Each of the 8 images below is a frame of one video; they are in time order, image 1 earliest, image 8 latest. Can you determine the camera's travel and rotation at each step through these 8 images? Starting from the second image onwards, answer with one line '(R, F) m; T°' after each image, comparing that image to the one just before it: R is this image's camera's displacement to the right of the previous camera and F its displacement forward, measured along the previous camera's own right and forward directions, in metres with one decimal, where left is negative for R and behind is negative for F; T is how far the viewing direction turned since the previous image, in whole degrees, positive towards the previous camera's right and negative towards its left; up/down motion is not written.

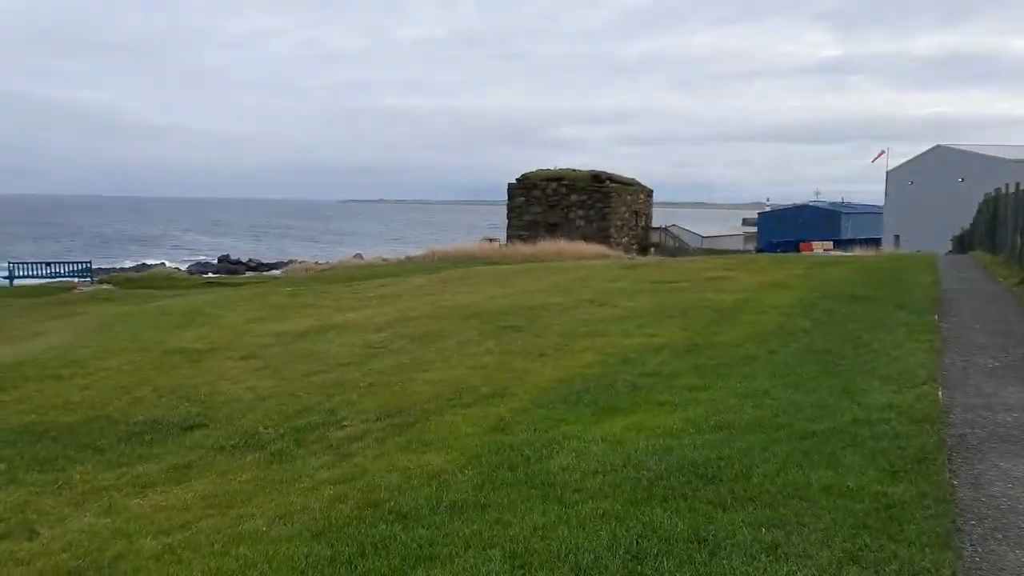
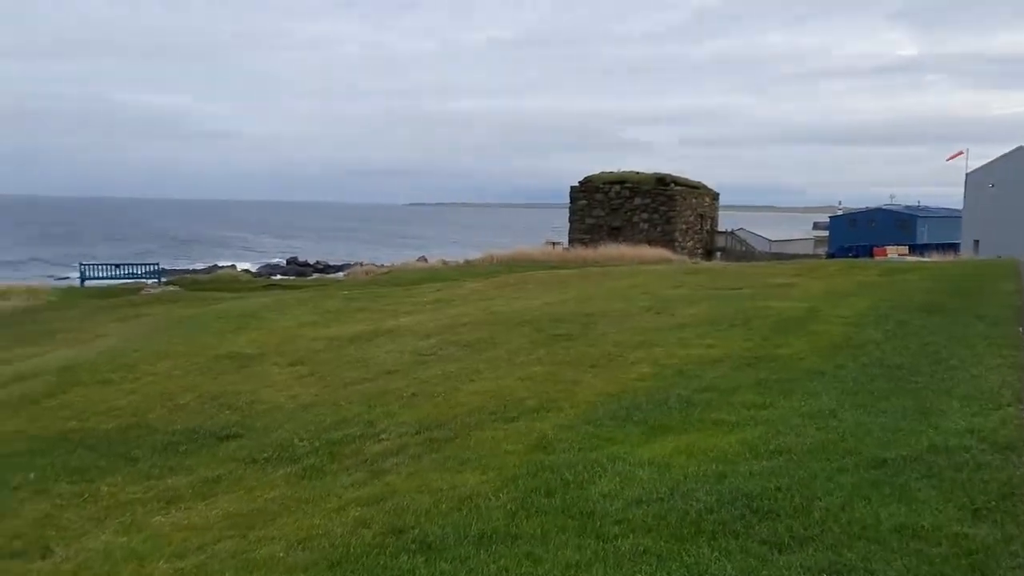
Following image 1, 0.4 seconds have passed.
(+0.1, +0.4) m; -4°
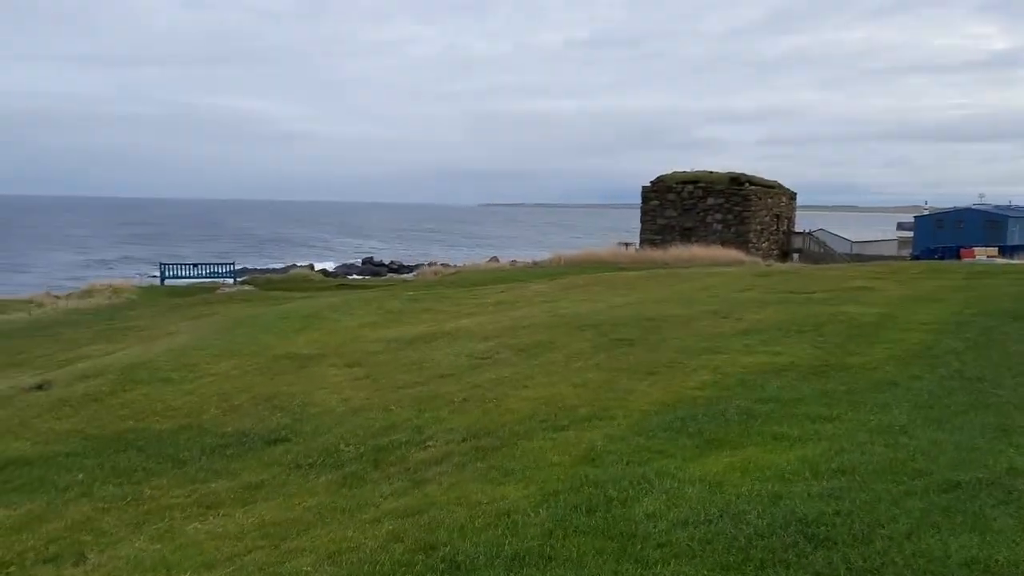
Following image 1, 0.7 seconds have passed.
(+0.2, +0.2) m; -5°
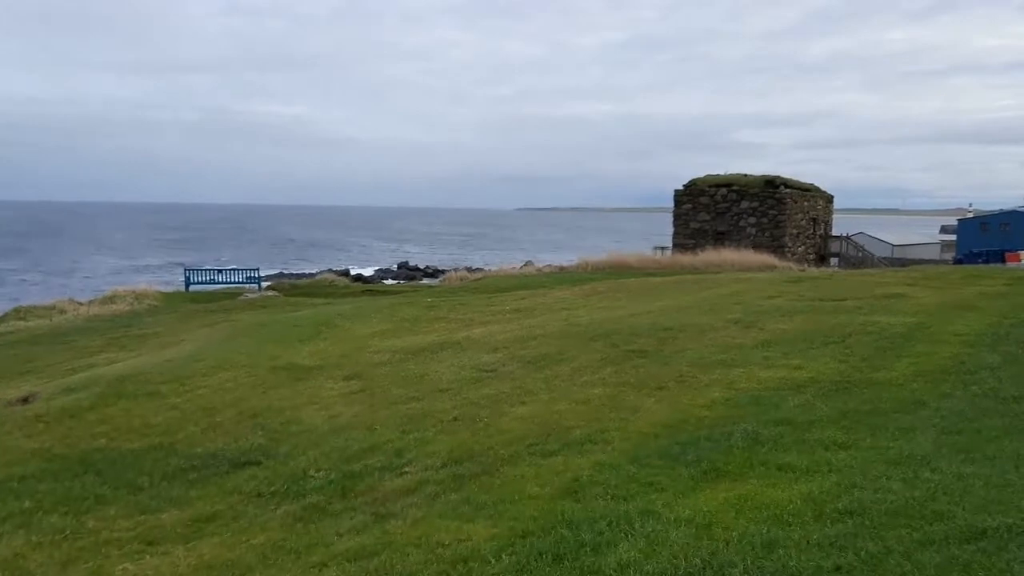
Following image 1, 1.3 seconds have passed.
(+0.4, +0.5) m; -2°
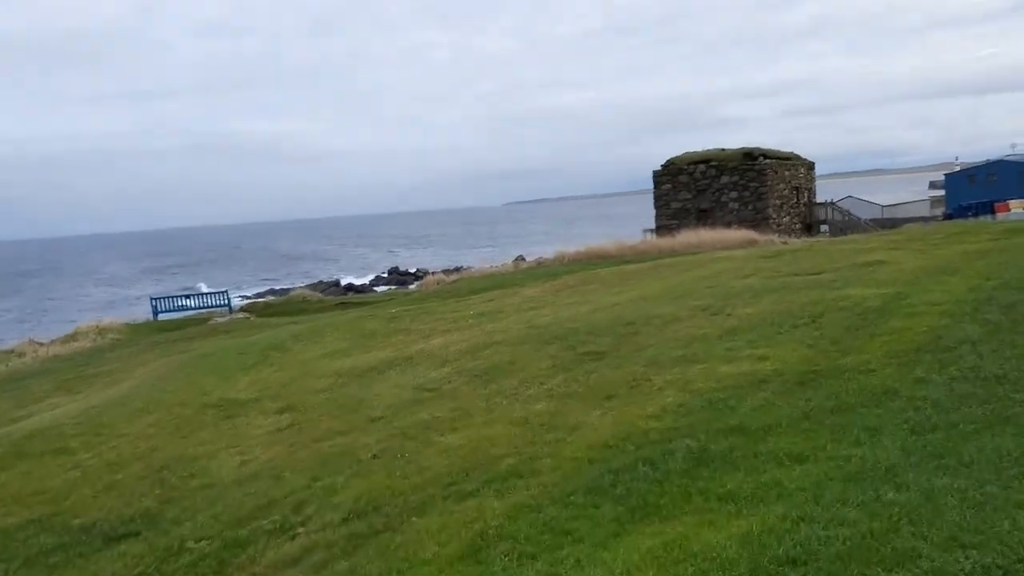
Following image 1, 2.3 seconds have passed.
(+0.6, +0.8) m; 0°
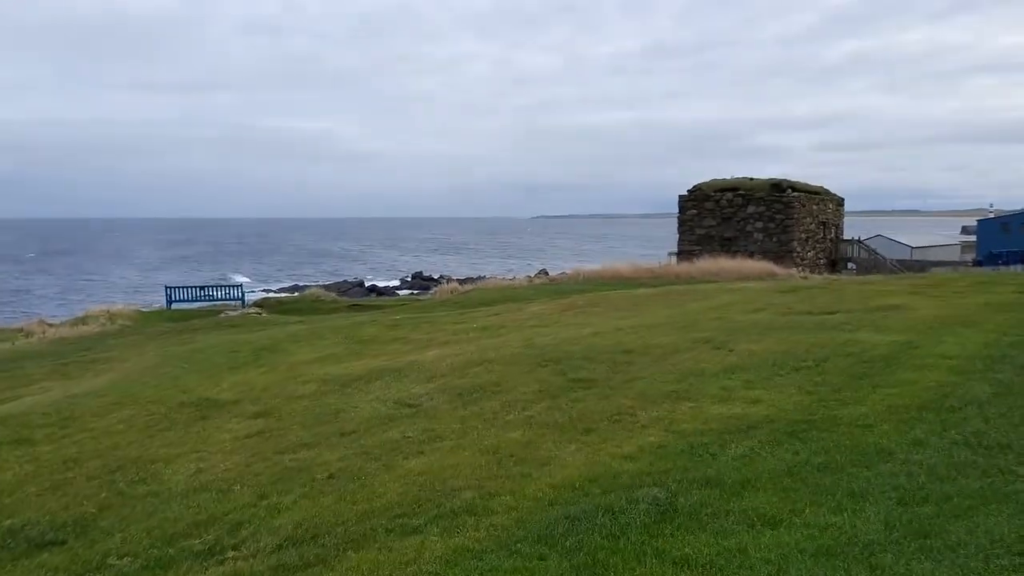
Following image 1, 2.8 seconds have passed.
(+0.3, +0.4) m; -1°
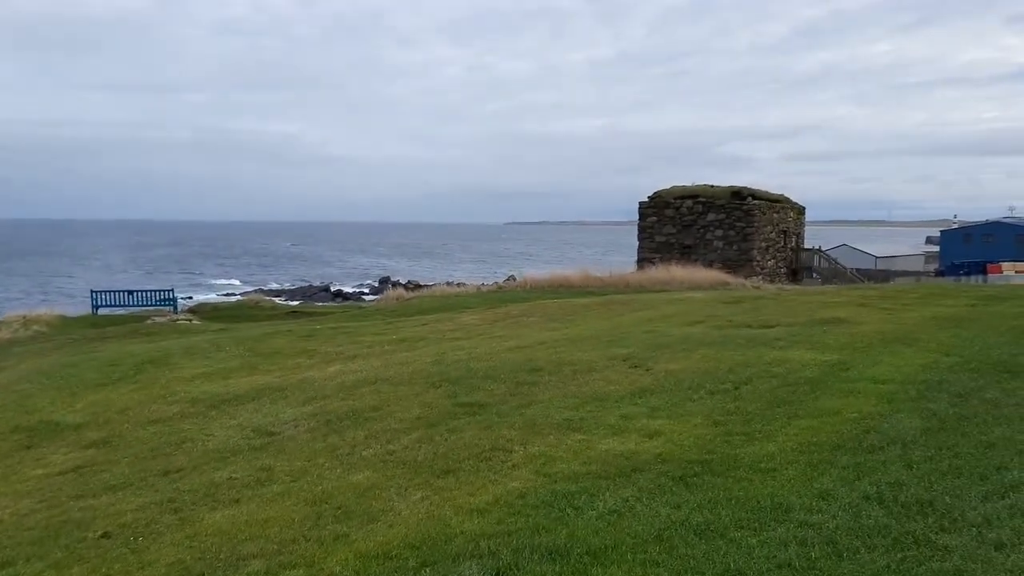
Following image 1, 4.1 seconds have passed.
(+0.8, +1.1) m; +2°
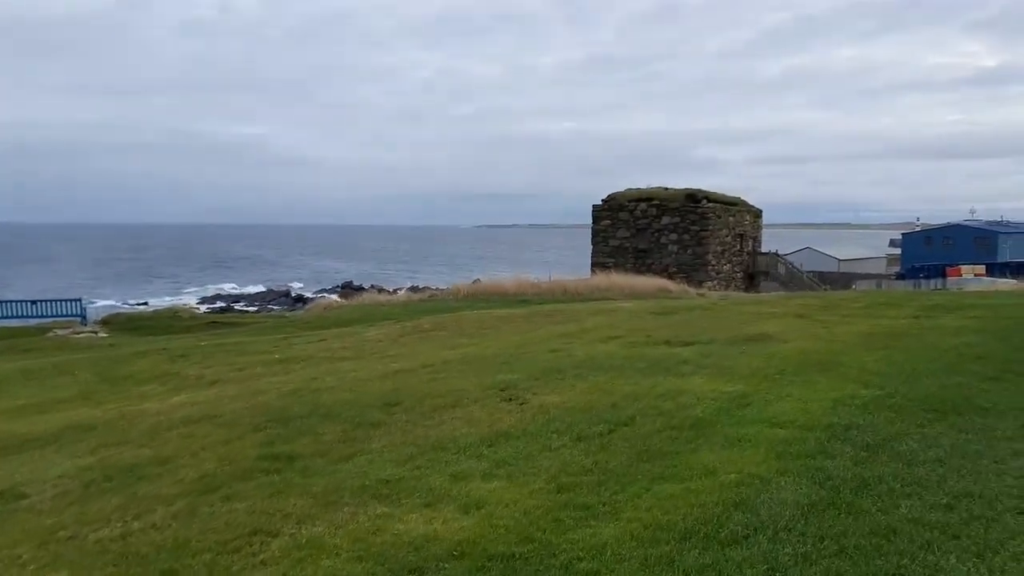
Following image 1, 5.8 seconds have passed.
(+1.1, +1.5) m; +2°
